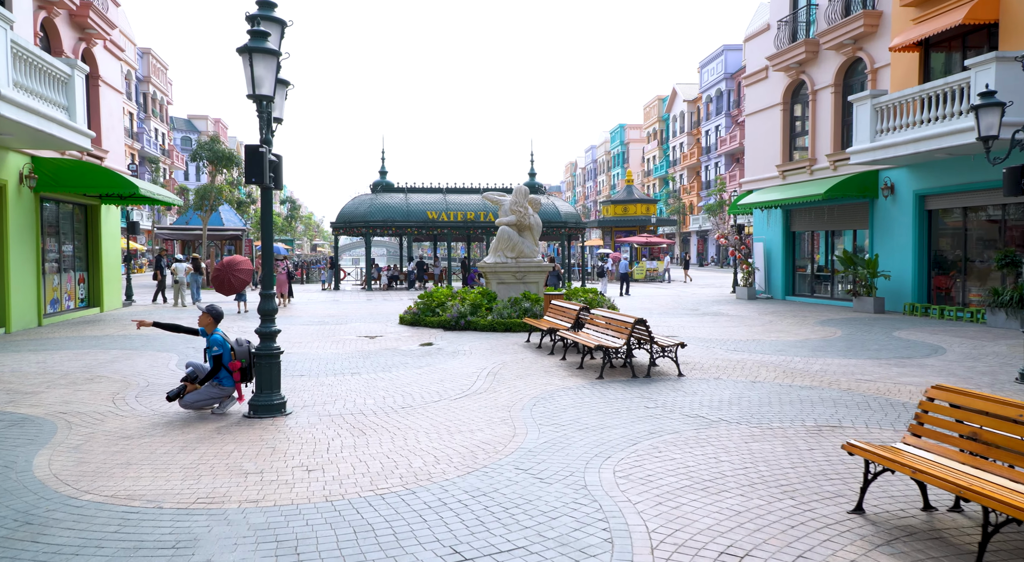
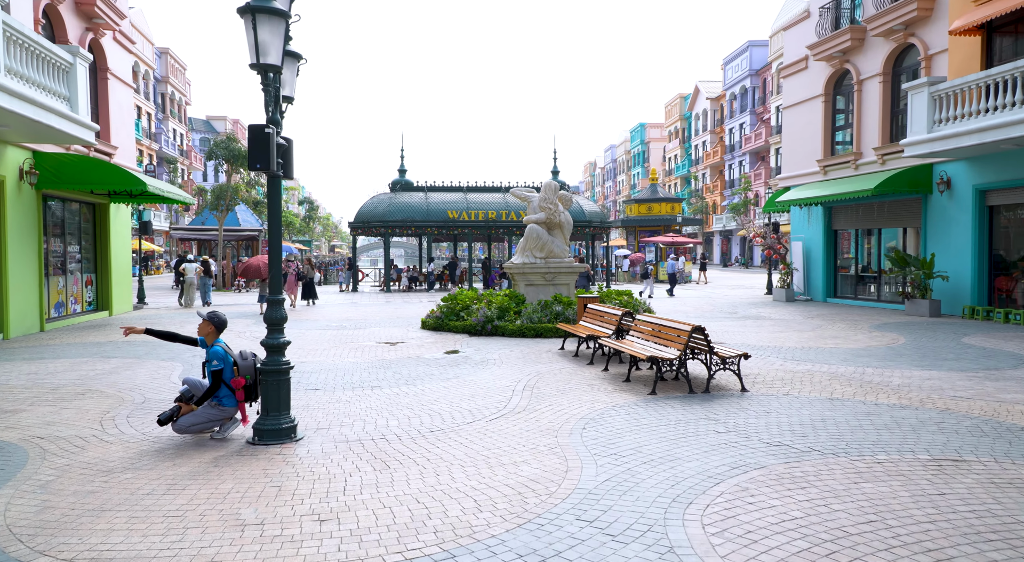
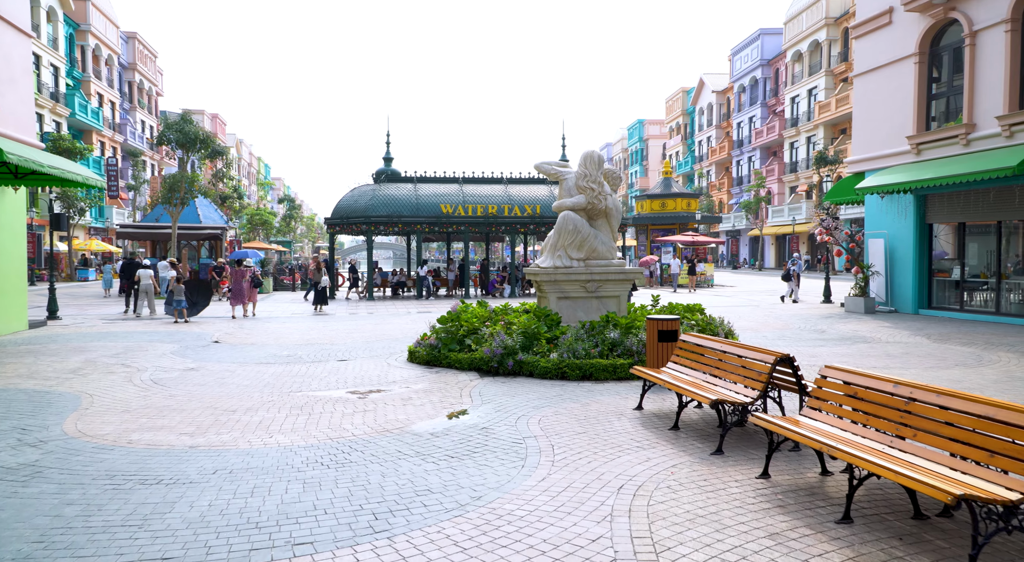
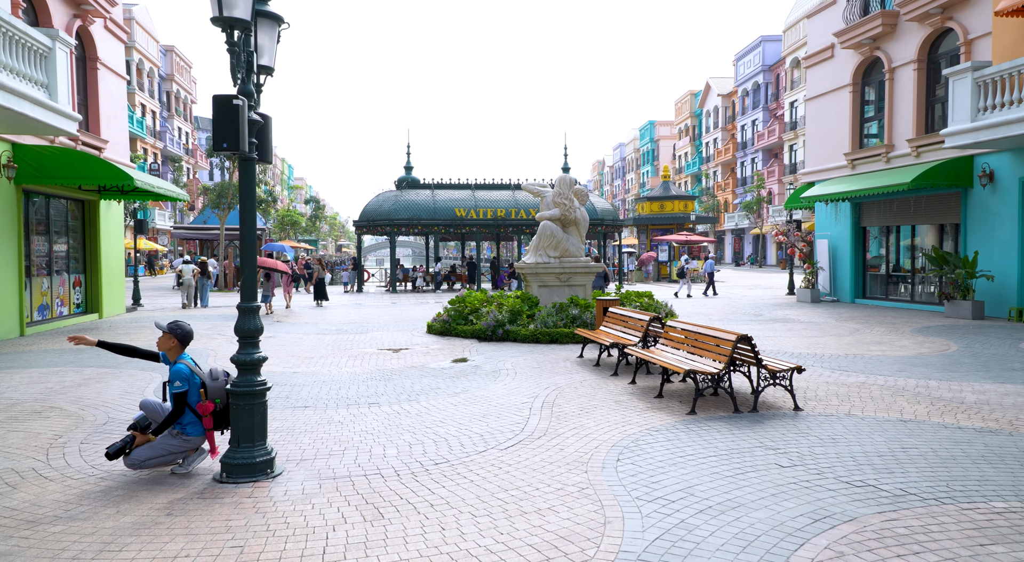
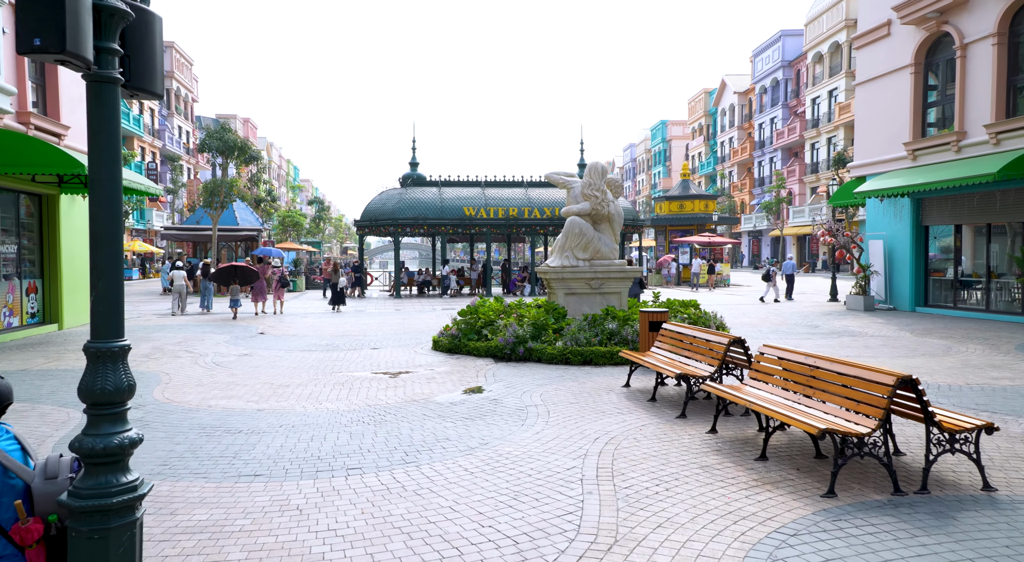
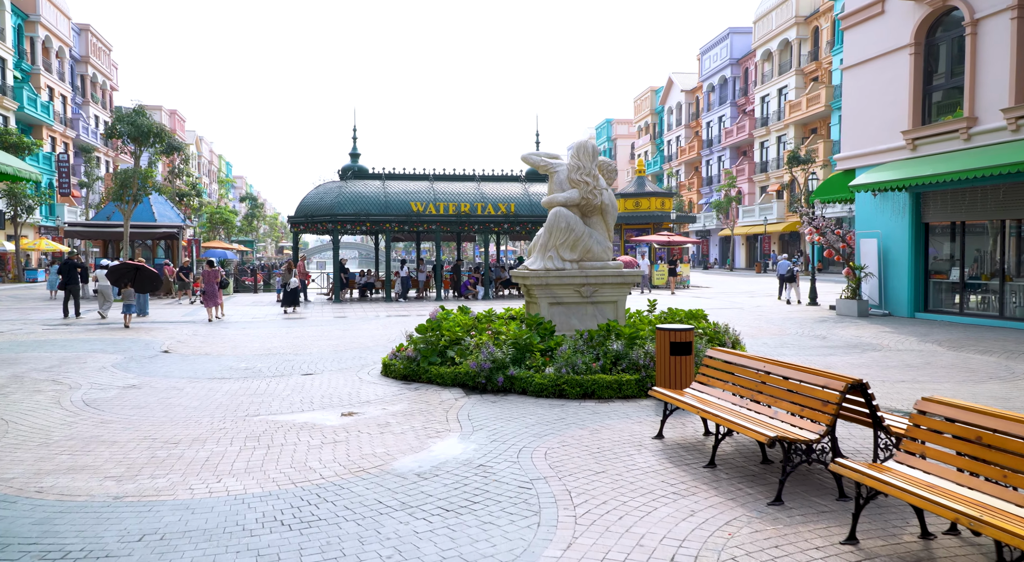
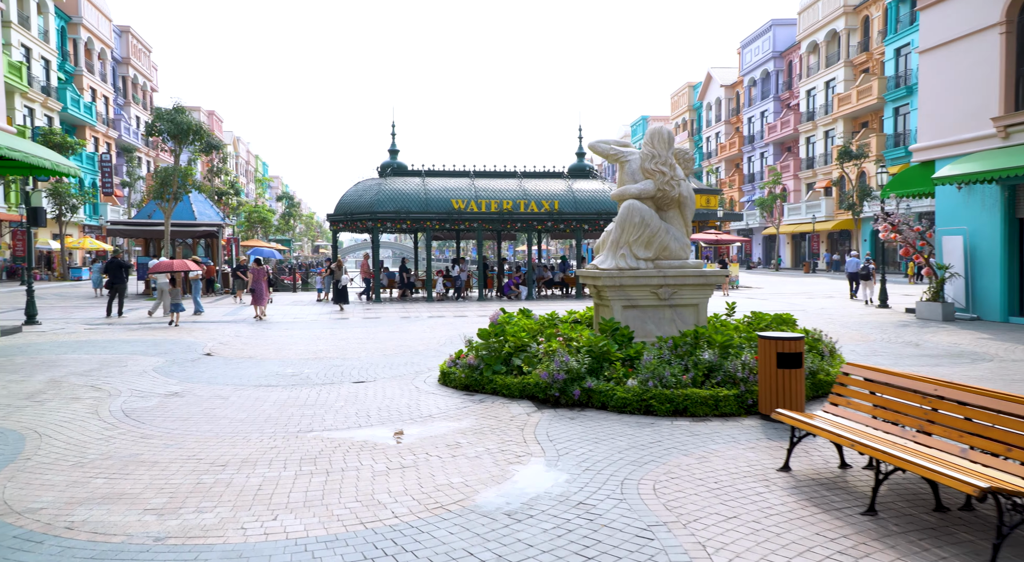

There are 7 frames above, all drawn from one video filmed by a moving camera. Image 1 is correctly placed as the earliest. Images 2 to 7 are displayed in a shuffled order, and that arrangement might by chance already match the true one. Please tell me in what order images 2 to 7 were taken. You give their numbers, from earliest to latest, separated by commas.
2, 4, 5, 3, 6, 7
